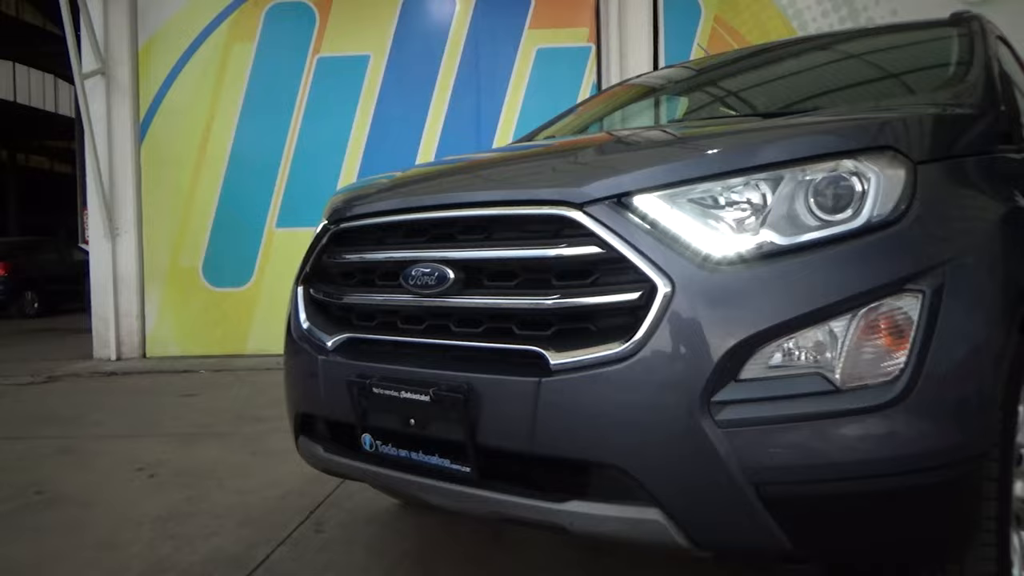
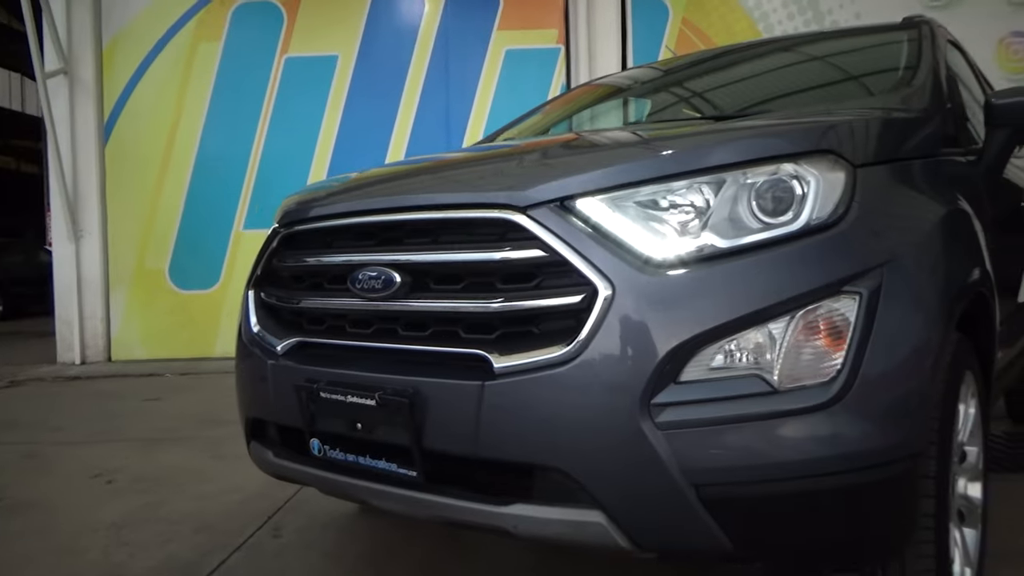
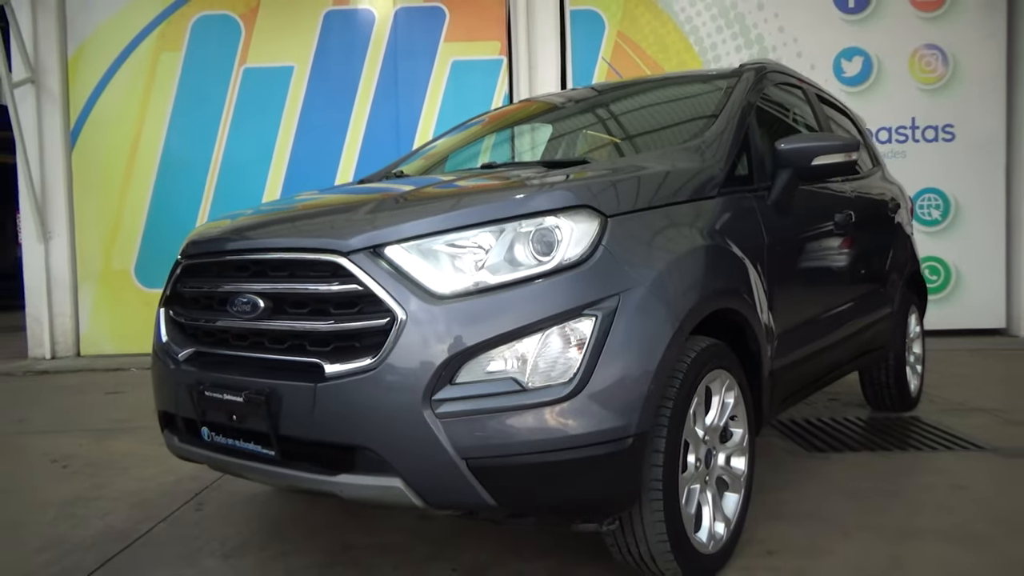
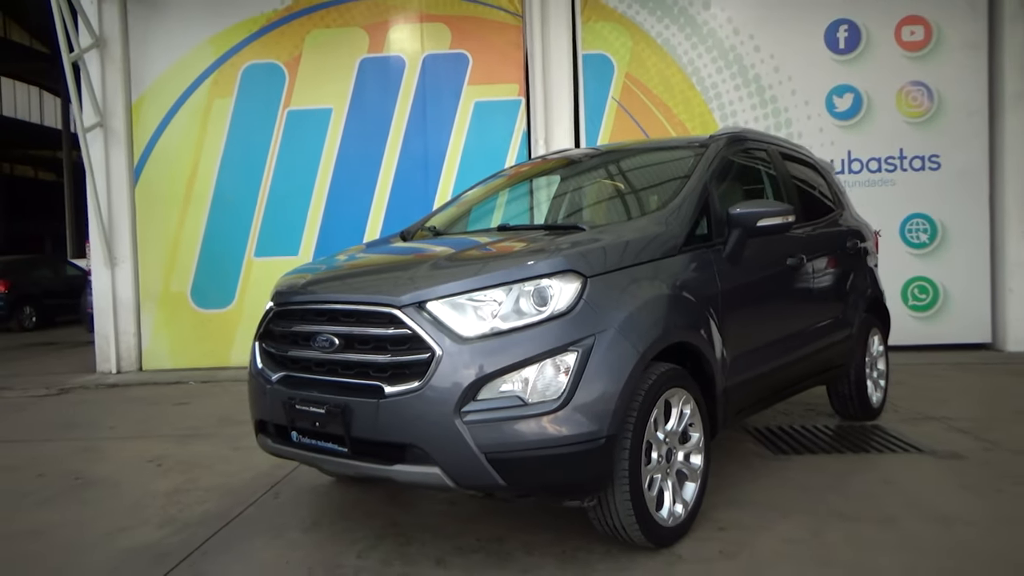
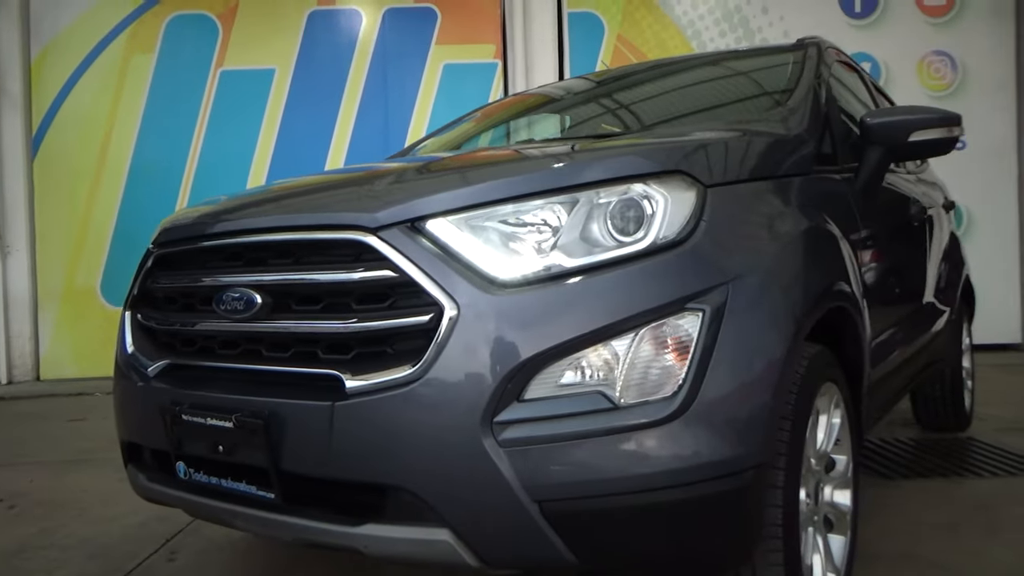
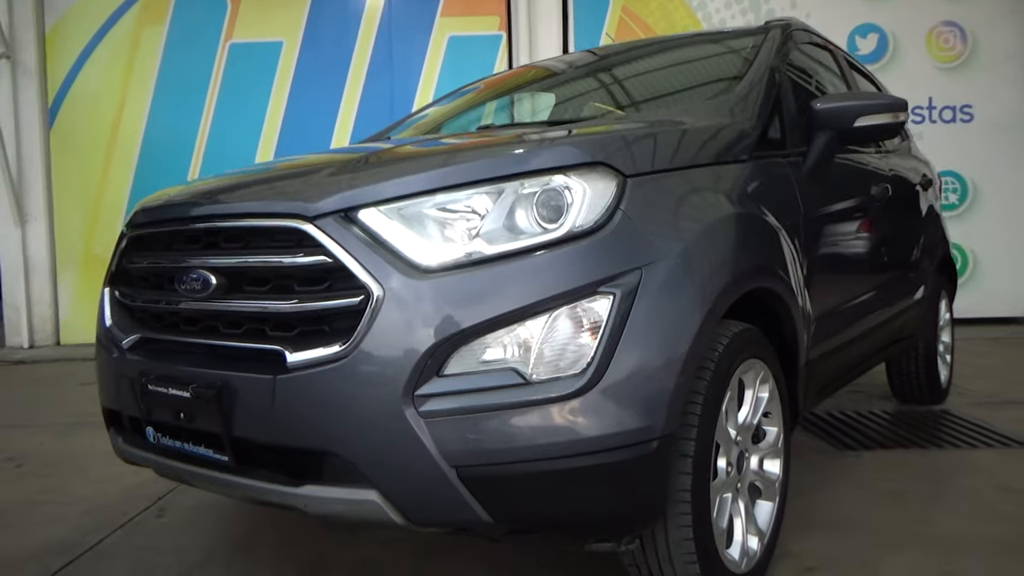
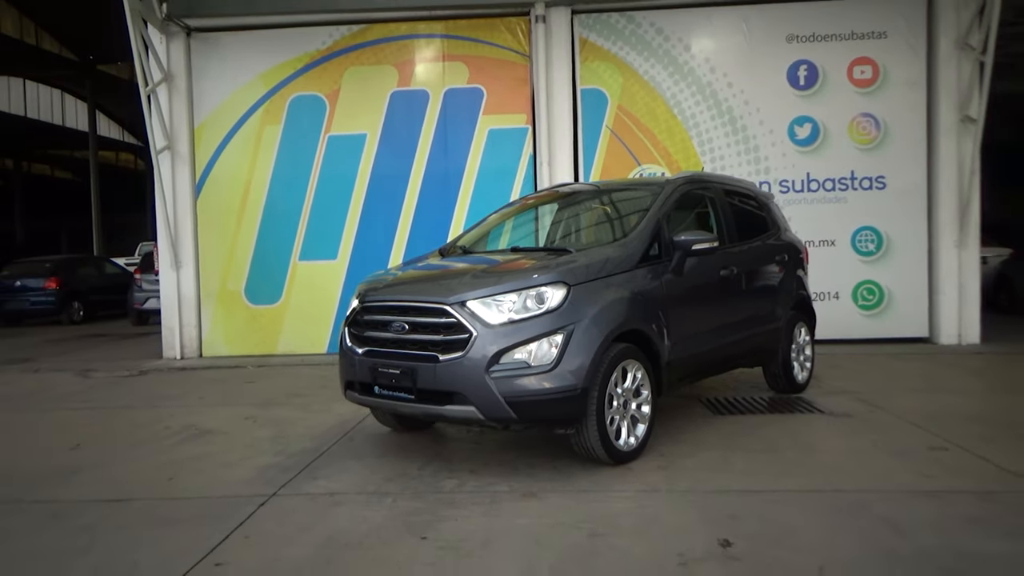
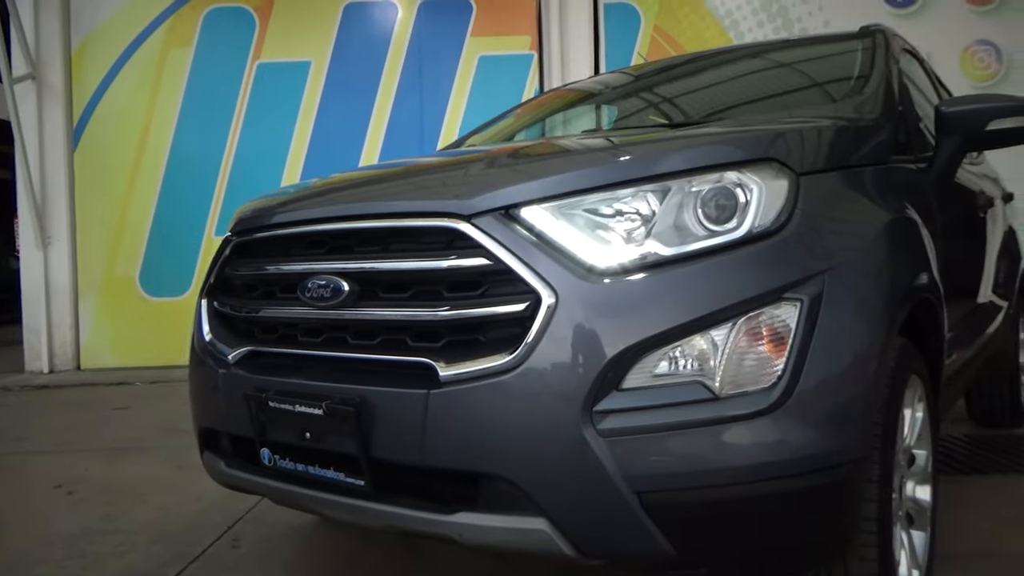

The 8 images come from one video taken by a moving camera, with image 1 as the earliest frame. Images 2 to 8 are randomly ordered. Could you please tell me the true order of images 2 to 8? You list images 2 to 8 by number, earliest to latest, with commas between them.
2, 8, 5, 6, 3, 4, 7
